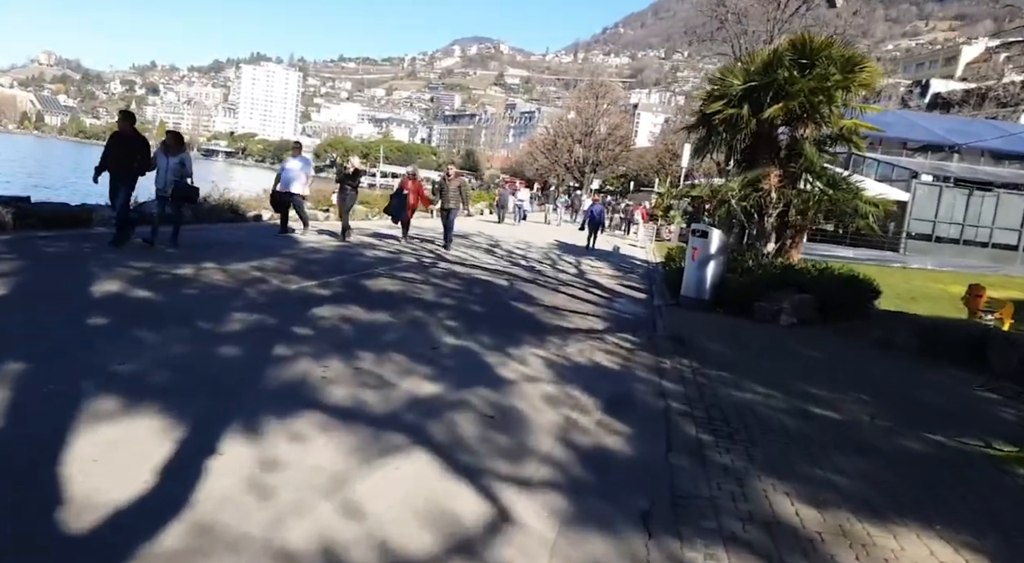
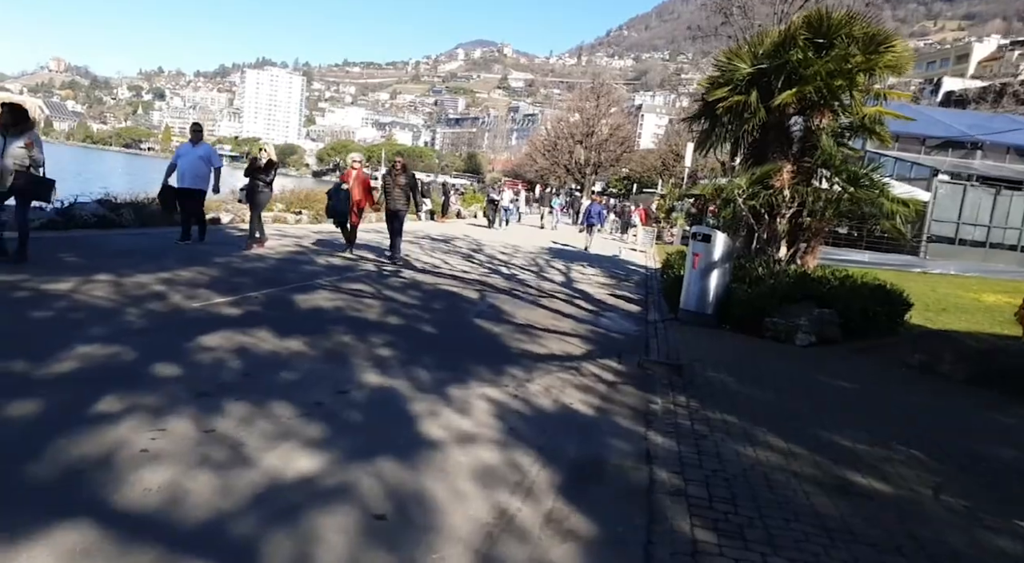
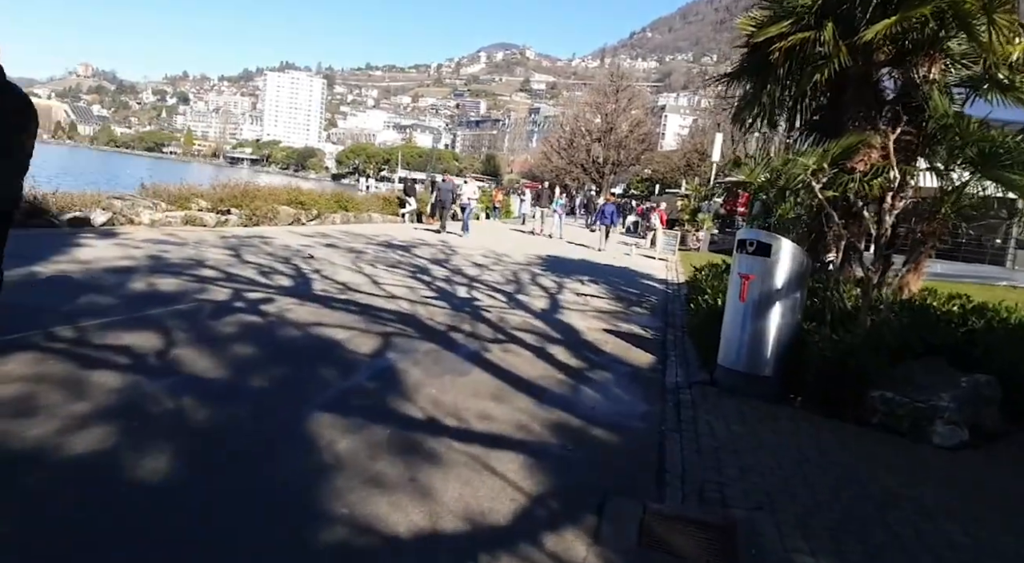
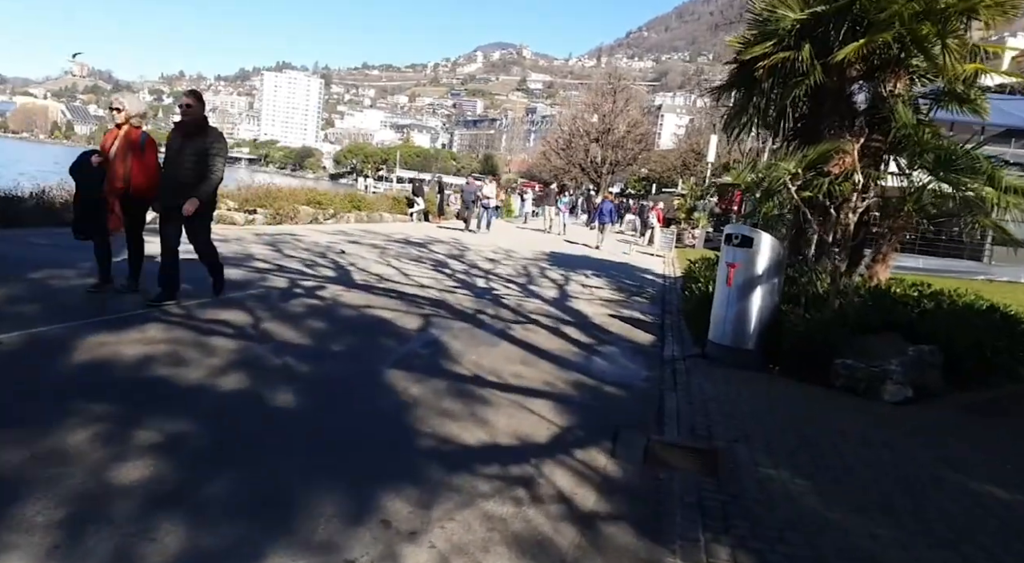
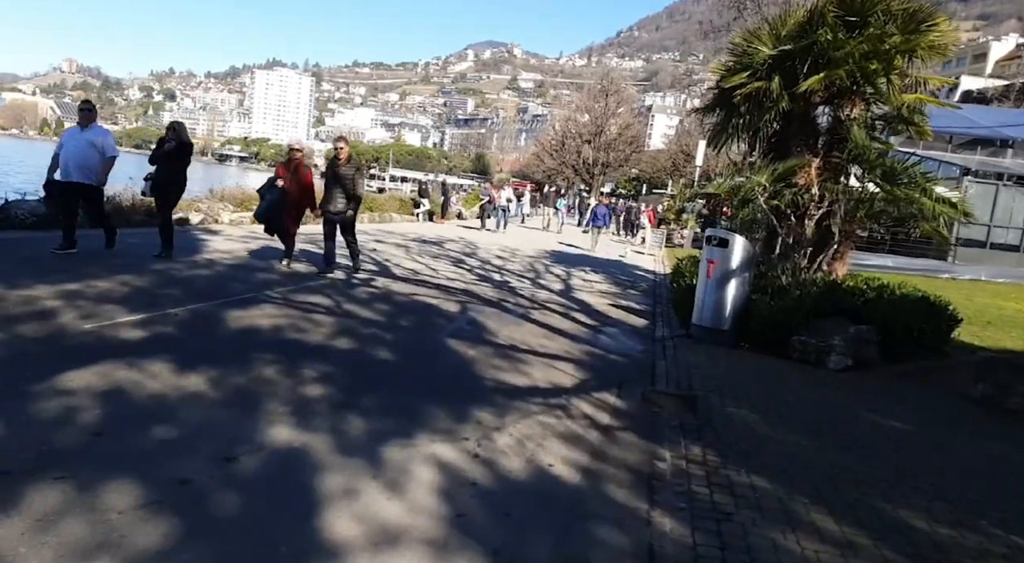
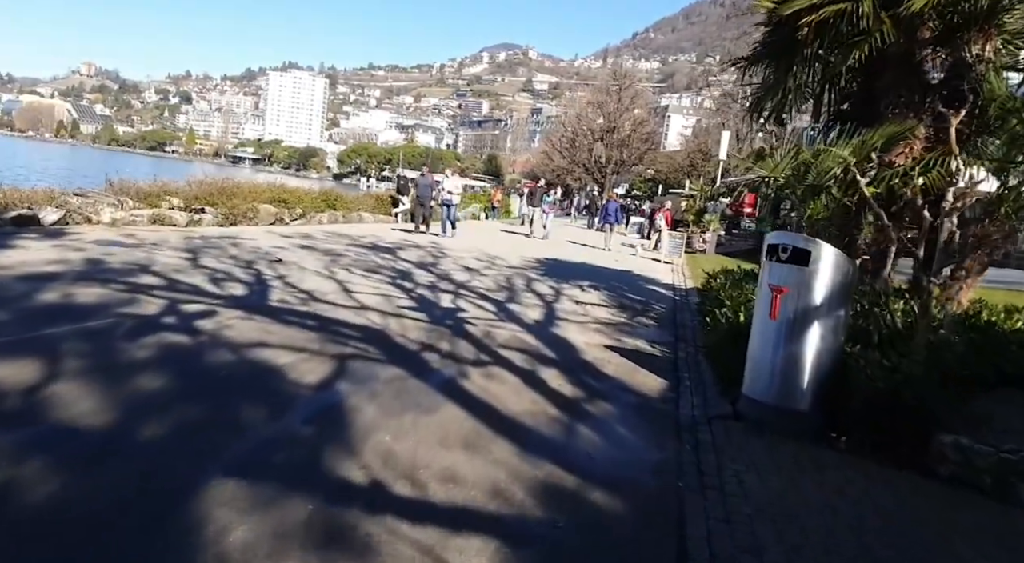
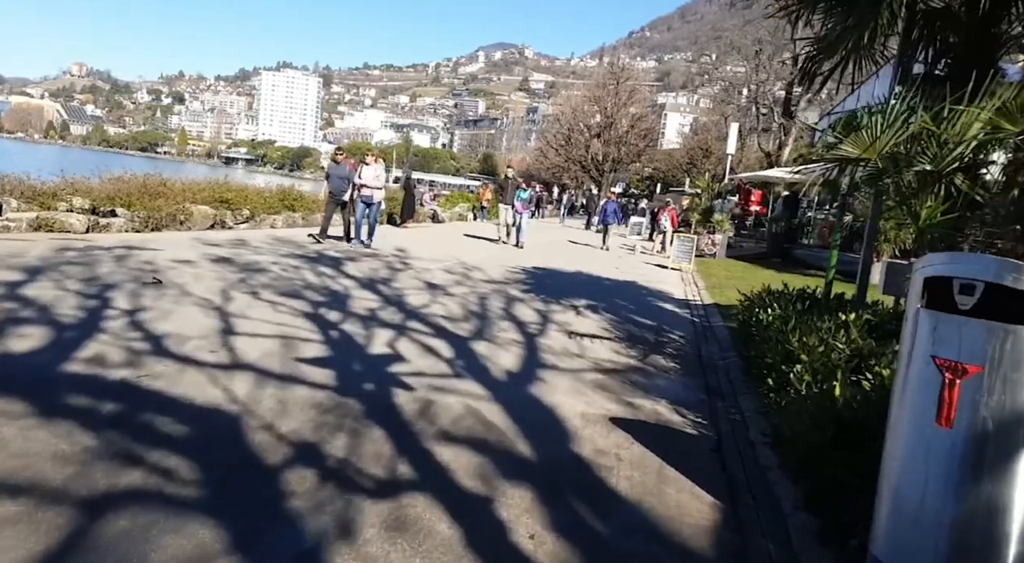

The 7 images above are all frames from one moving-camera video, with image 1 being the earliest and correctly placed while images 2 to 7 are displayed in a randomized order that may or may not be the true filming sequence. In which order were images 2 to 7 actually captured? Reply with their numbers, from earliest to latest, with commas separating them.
2, 5, 4, 3, 6, 7
